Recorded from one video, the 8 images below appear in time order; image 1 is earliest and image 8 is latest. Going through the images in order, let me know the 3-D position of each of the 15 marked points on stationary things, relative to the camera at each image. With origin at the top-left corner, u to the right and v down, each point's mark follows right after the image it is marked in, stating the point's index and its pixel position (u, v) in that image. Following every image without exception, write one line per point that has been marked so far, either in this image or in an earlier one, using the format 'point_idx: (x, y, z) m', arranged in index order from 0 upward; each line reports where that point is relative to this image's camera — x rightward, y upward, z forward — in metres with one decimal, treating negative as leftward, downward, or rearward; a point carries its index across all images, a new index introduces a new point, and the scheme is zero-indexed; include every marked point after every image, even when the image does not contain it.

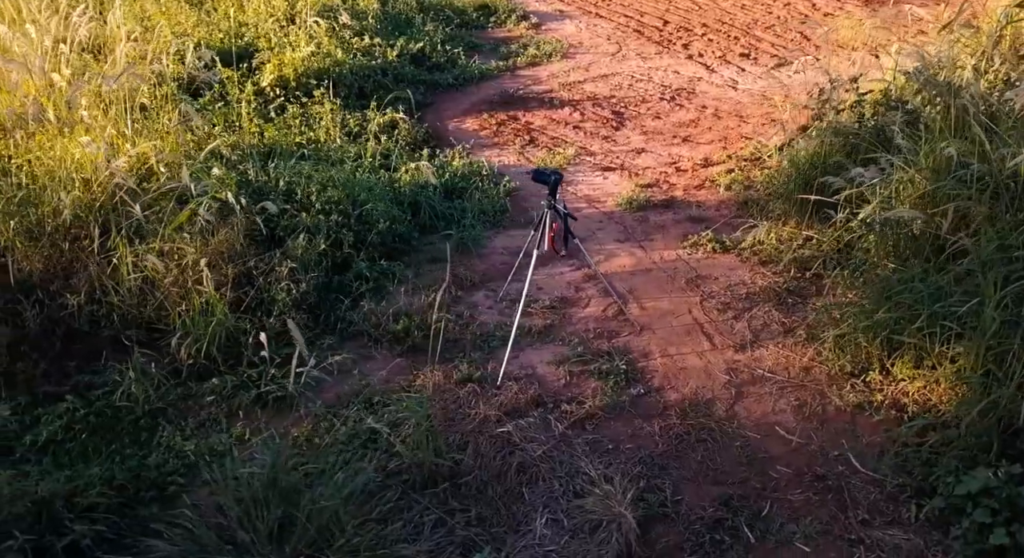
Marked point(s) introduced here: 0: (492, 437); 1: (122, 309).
0: (-0.1, -0.6, +2.9) m
1: (-1.6, -0.1, +3.4) m
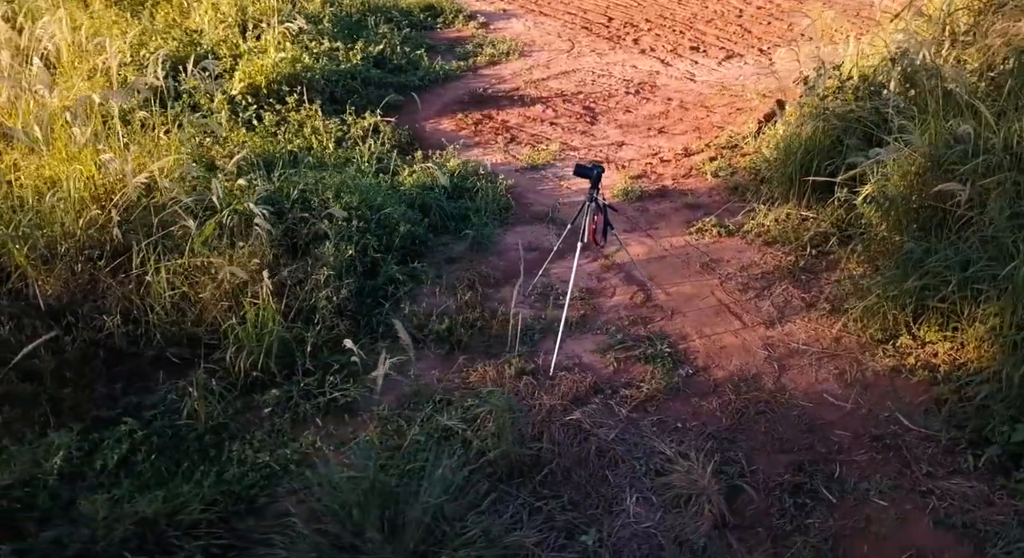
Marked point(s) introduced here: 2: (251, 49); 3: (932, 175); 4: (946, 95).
0: (+0.2, -0.5, +3.0) m
1: (-1.4, -0.2, +3.3) m
2: (-2.2, +2.0, +6.9) m
3: (+1.9, +0.5, +3.8) m
4: (+2.2, +0.9, +4.0) m
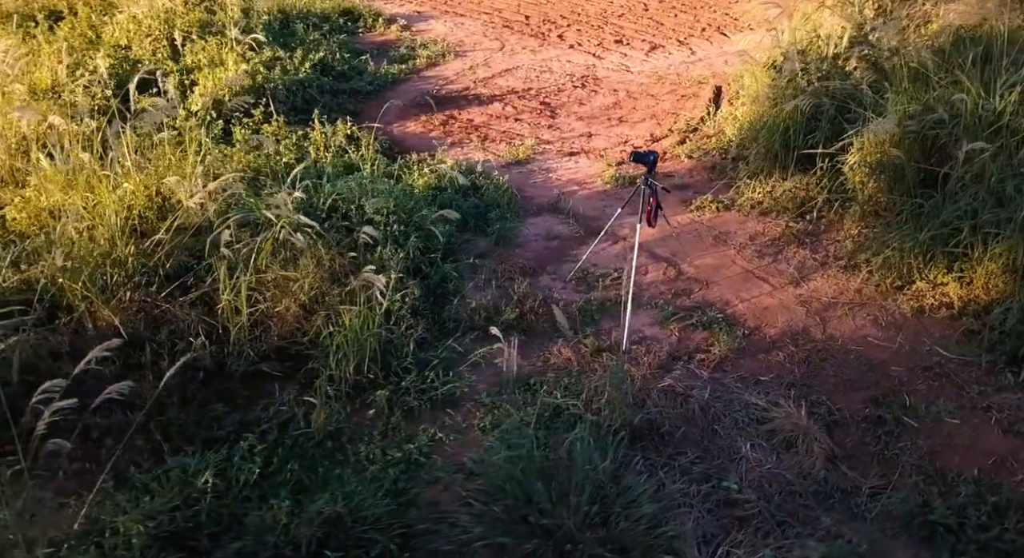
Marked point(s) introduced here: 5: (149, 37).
0: (+0.6, -0.4, +3.2) m
1: (-1.1, -0.3, +3.3) m
2: (-2.6, +1.8, +6.7) m
3: (+2.1, +0.7, +4.3) m
4: (+2.3, +1.2, +4.6) m
5: (-3.3, +2.2, +7.3) m
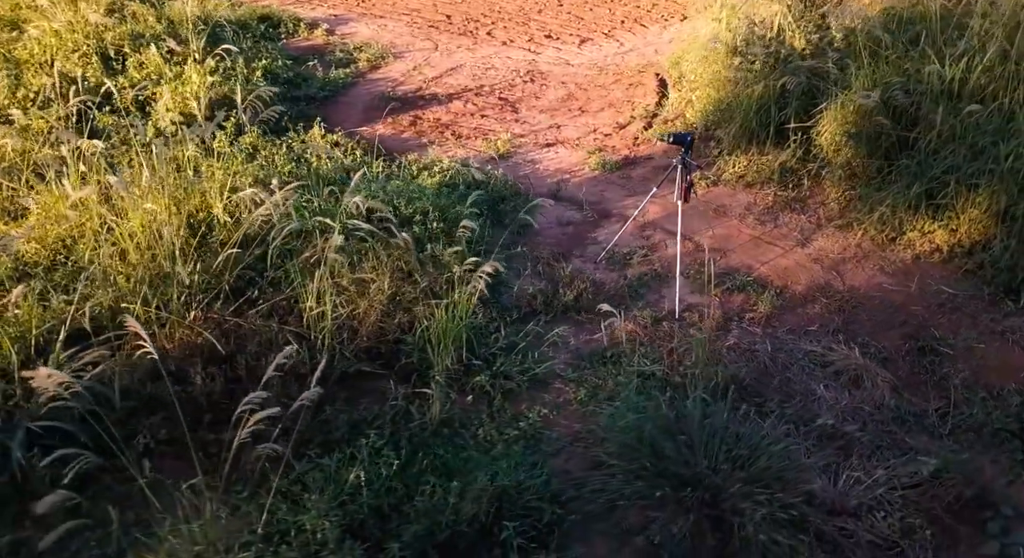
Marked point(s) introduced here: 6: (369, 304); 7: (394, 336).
0: (+1.0, -0.3, +3.5) m
1: (-0.7, -0.3, +3.4) m
2: (-2.9, +1.6, +6.4) m
3: (+2.2, +1.0, +4.8) m
4: (+2.3, +1.5, +5.1) m
5: (-3.7, +2.0, +7.0) m
6: (-0.6, -0.1, +3.5) m
7: (-0.5, -0.2, +3.5) m
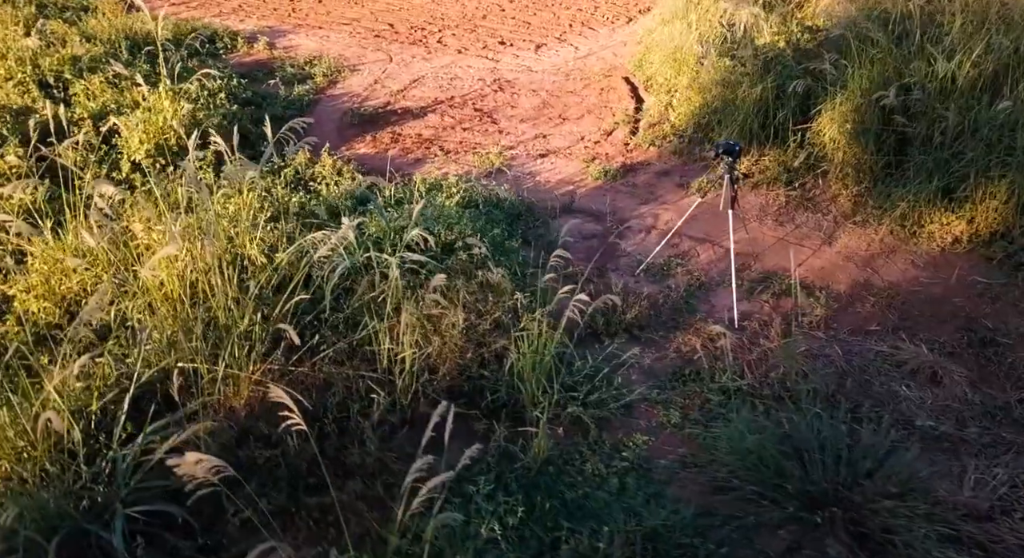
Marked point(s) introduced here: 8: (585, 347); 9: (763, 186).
0: (+1.3, -0.3, +3.6) m
1: (-0.4, -0.4, +3.2) m
2: (-3.1, +1.3, +6.0) m
3: (+2.2, +1.0, +4.9) m
4: (+2.3, +1.5, +5.3) m
5: (-3.9, +1.6, +6.4) m
6: (-0.3, -0.3, +3.3) m
7: (-0.2, -0.4, +3.3) m
8: (+0.3, -0.3, +3.6) m
9: (+1.6, +0.6, +5.2) m
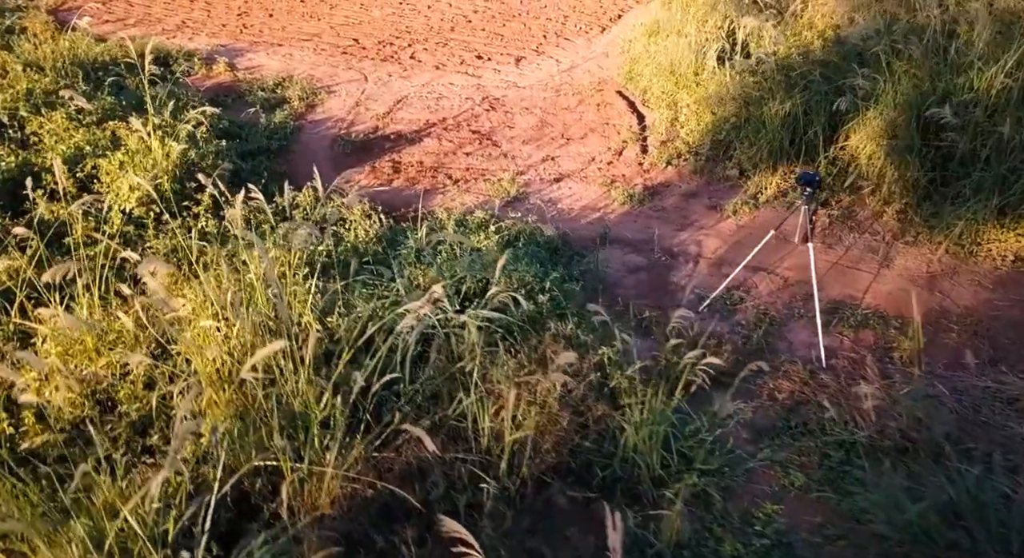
0: (+1.7, -0.5, +3.4) m
1: (+0.1, -0.7, +2.9) m
2: (-3.0, +0.9, +5.4) m
3: (+2.4, +0.9, +4.8) m
4: (+2.4, +1.4, +5.2) m
5: (-3.9, +1.1, +5.8) m
6: (+0.1, -0.5, +3.0) m
7: (+0.2, -0.6, +3.0) m
8: (+0.7, -0.5, +3.3) m
9: (+1.8, +0.5, +5.1) m
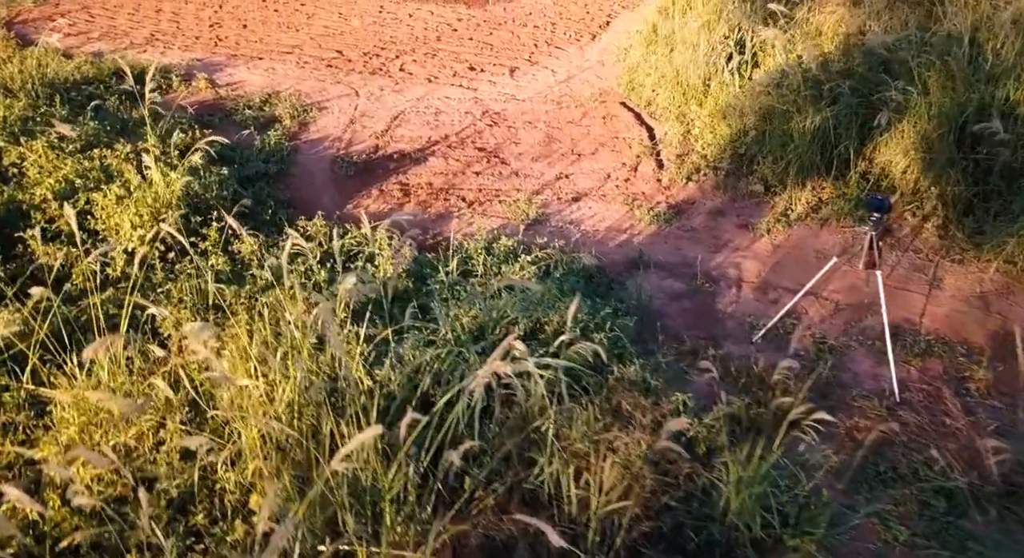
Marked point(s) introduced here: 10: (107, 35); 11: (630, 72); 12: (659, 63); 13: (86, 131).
0: (+1.9, -0.6, +3.2) m
1: (+0.3, -0.8, +2.6) m
2: (-2.8, +0.6, +5.0) m
3: (+2.6, +0.8, +4.7) m
4: (+2.5, +1.3, +5.0) m
5: (-3.8, +0.8, +5.3) m
6: (+0.4, -0.7, +2.8) m
7: (+0.5, -0.8, +2.8) m
8: (+0.9, -0.7, +3.1) m
9: (+2.0, +0.3, +4.9) m
10: (-4.8, +2.9, +9.6) m
11: (+1.1, +1.9, +7.5) m
12: (+1.3, +1.9, +7.2) m
13: (-3.0, +1.0, +5.7) m
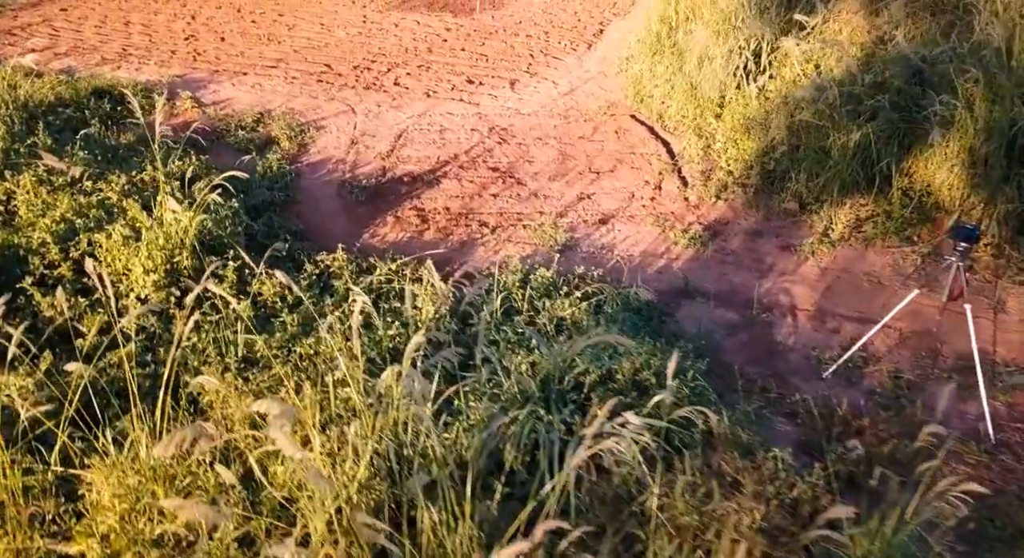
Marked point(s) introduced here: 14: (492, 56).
0: (+2.2, -0.7, +3.0) m
1: (+0.7, -1.0, +2.4) m
2: (-2.6, +0.4, +4.6) m
3: (+2.8, +0.7, +4.5) m
4: (+2.7, +1.2, +4.9) m
5: (-3.6, +0.5, +4.9) m
6: (+0.7, -0.8, +2.5) m
7: (+0.9, -0.9, +2.5) m
8: (+1.3, -0.8, +2.9) m
9: (+2.2, +0.2, +4.7) m
10: (-4.9, +2.6, +9.1) m
11: (+1.1, +1.8, +7.3) m
12: (+1.4, +1.8, +7.0) m
13: (-2.8, +0.8, +5.3) m
14: (-0.2, +2.4, +8.7) m
